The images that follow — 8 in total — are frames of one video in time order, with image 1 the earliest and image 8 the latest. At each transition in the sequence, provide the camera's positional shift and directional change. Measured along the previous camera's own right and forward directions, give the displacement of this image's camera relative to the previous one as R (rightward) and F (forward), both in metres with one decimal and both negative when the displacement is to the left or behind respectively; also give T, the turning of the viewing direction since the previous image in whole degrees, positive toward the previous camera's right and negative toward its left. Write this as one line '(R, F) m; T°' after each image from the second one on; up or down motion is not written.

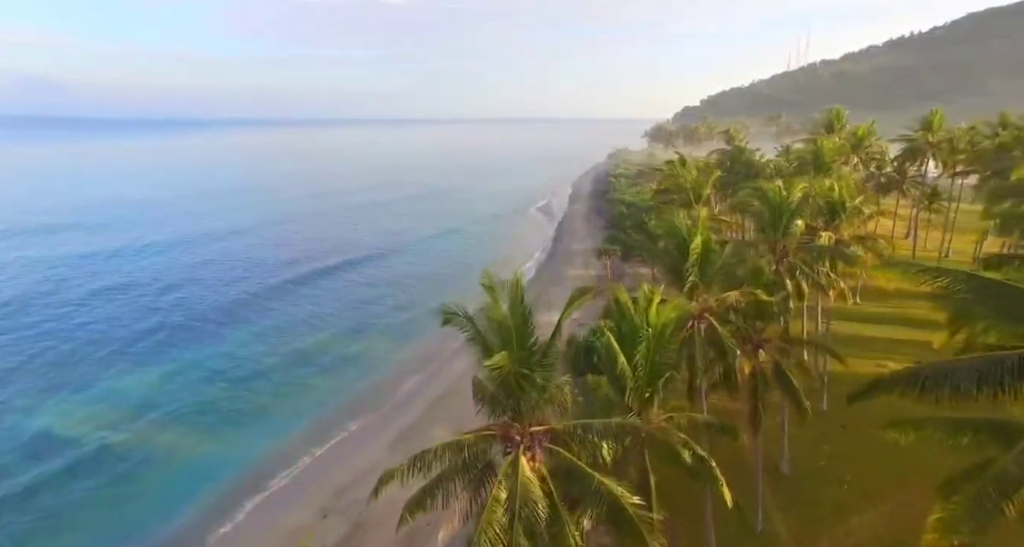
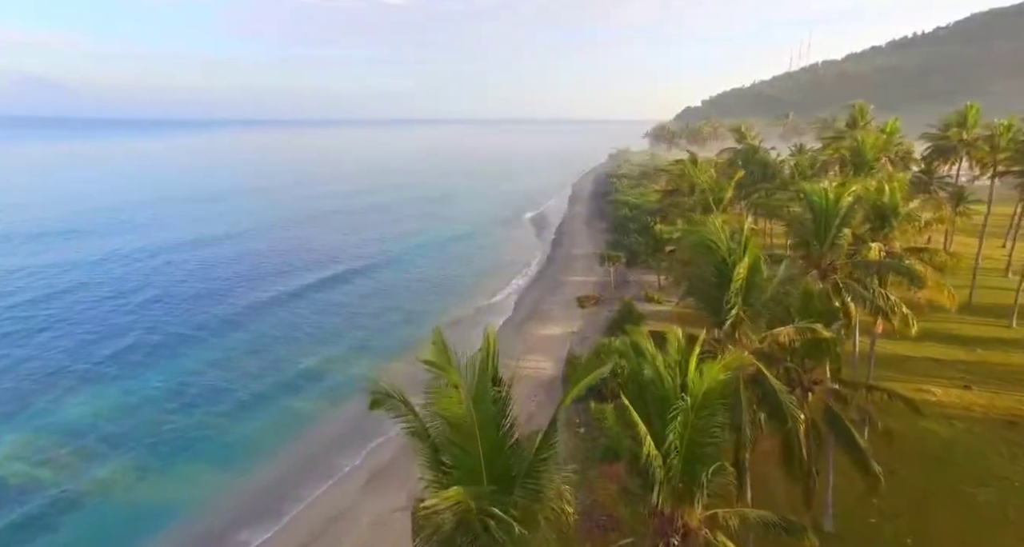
(+0.3, +3.4) m; 0°
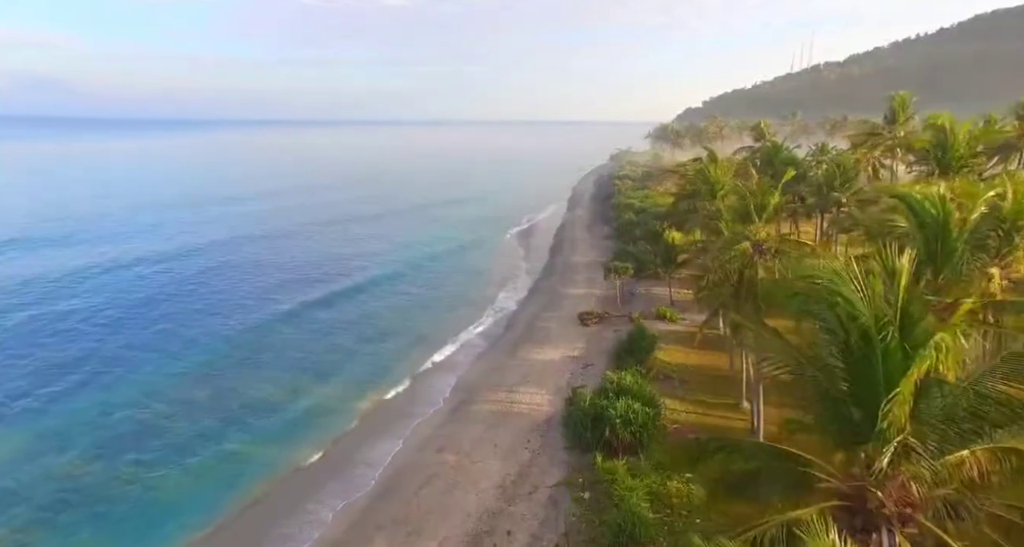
(+0.4, +5.0) m; 0°
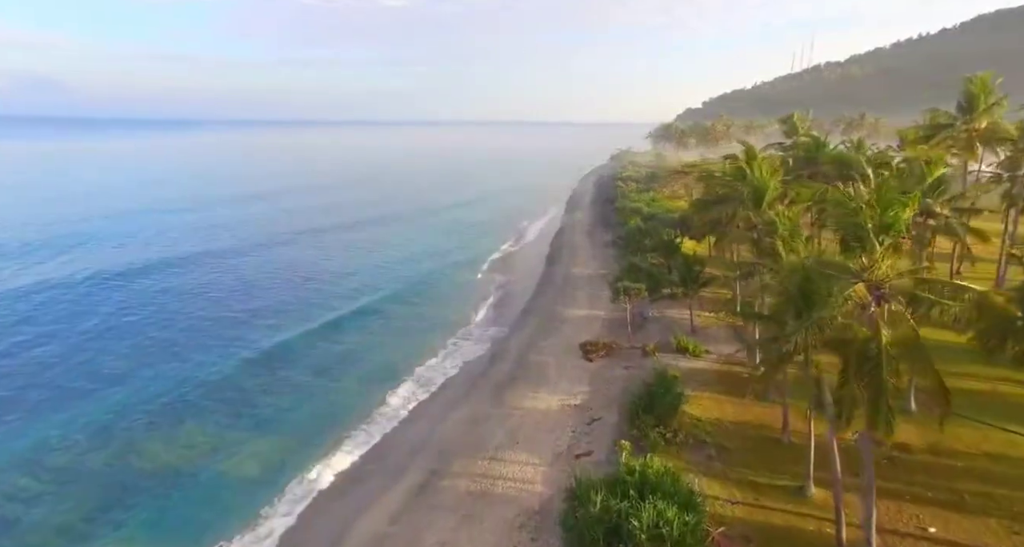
(+0.6, +6.9) m; 0°
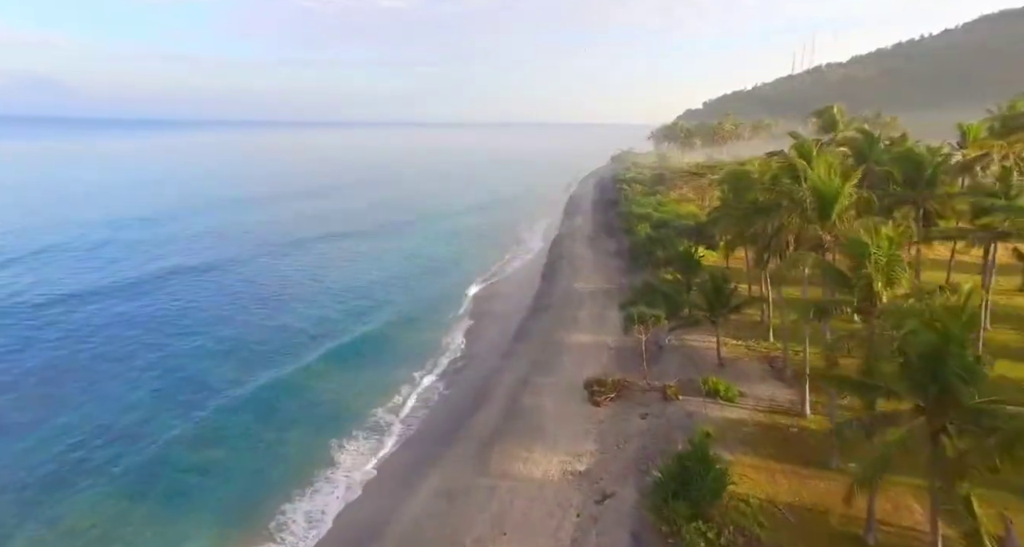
(+0.4, +5.8) m; 0°
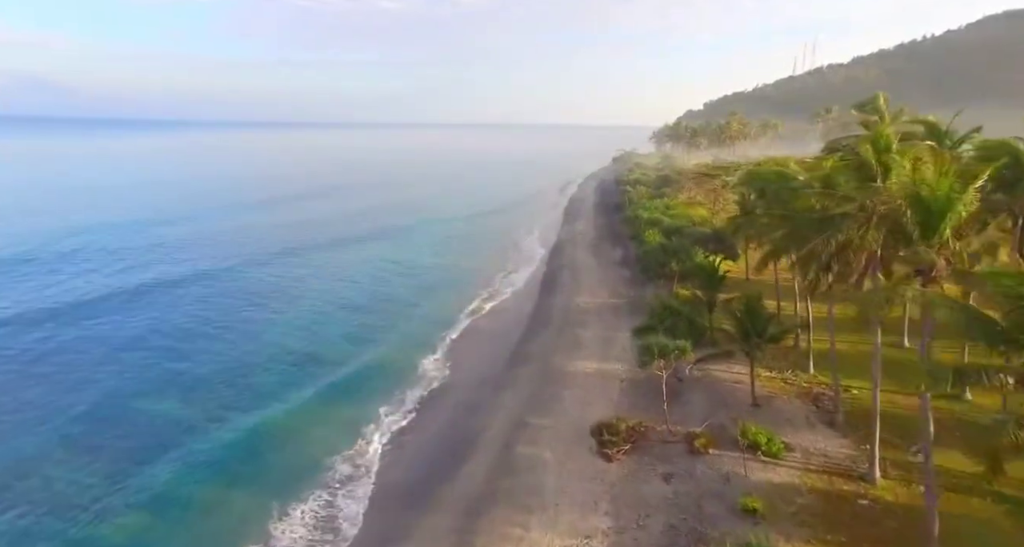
(+0.3, +4.8) m; 0°
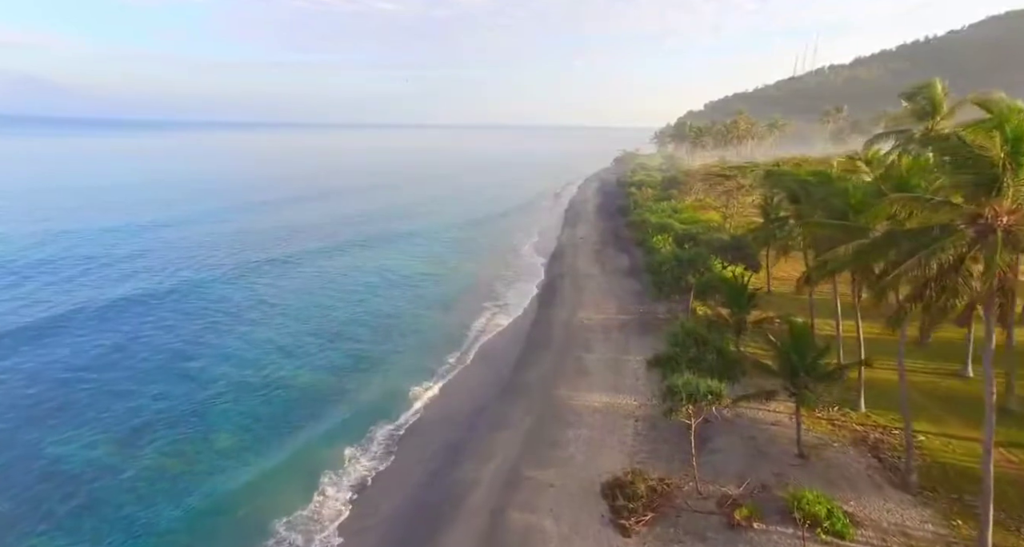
(+0.2, +4.3) m; 0°
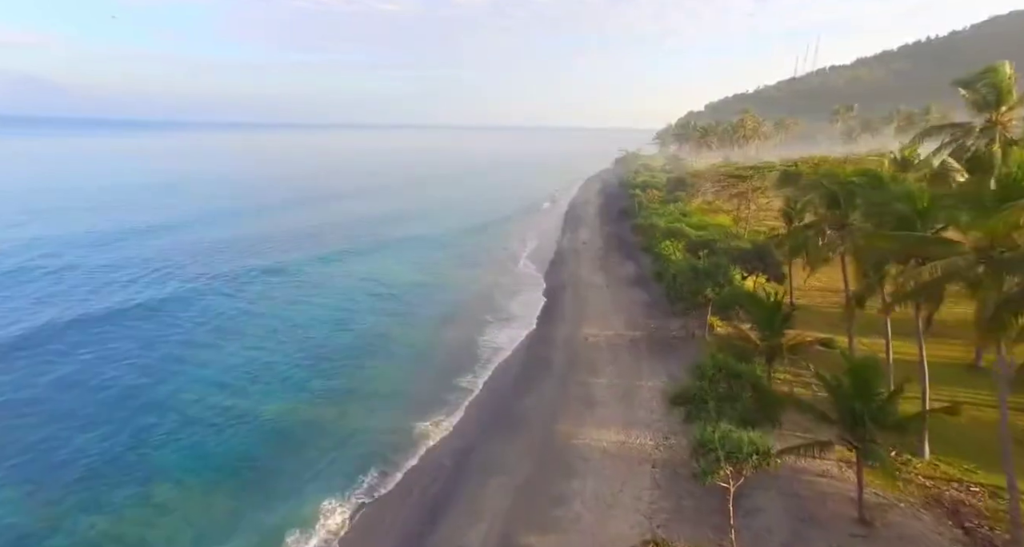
(+0.2, +3.7) m; 0°
